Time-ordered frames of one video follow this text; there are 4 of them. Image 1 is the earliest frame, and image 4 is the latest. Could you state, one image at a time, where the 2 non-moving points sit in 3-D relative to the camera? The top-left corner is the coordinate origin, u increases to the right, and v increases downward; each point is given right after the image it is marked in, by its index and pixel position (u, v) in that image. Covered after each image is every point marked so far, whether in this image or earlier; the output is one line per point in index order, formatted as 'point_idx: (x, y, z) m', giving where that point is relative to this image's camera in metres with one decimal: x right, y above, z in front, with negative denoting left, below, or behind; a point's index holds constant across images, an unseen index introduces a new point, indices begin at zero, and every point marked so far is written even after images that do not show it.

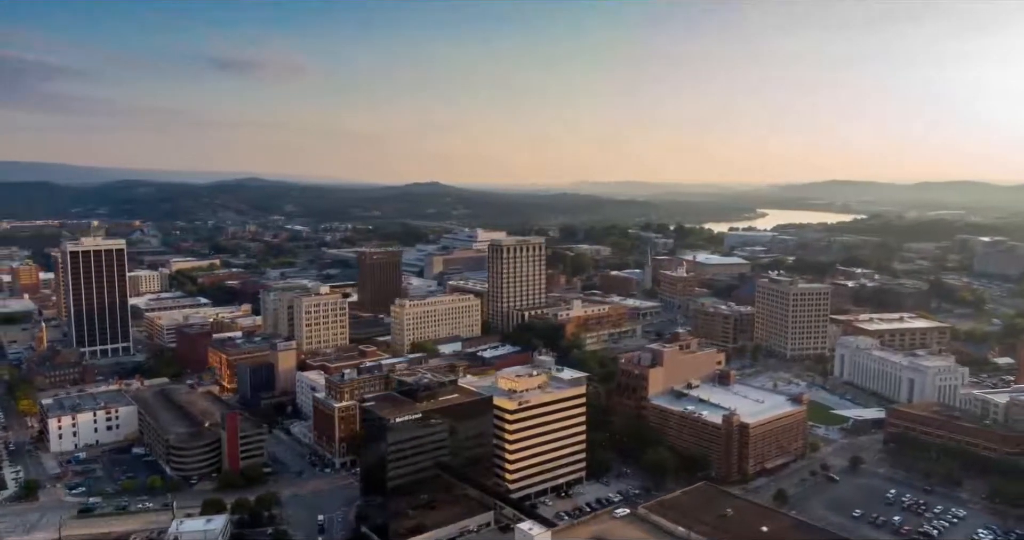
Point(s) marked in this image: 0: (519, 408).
0: (+0.2, -3.6, +19.7) m
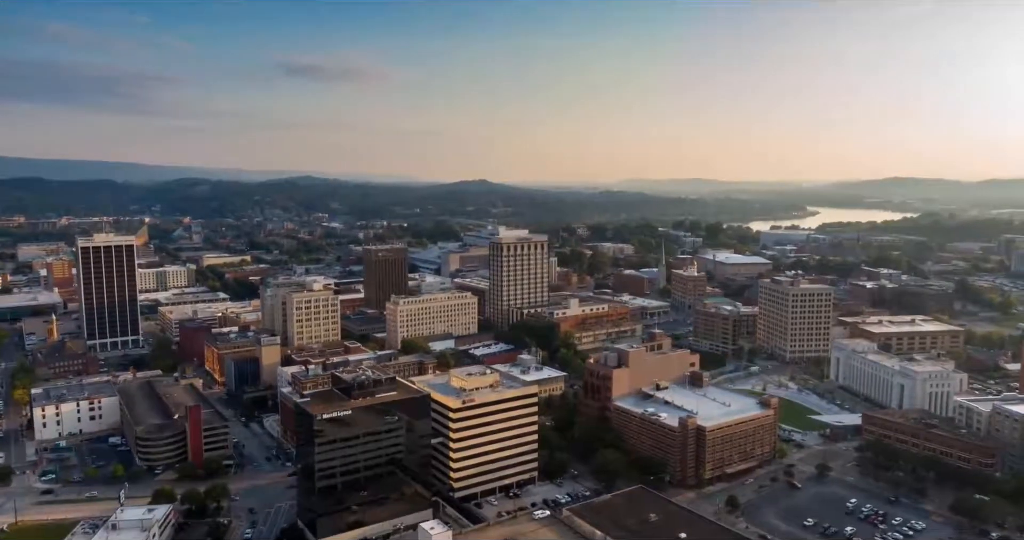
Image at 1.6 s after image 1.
0: (-1.2, -3.5, +19.6) m
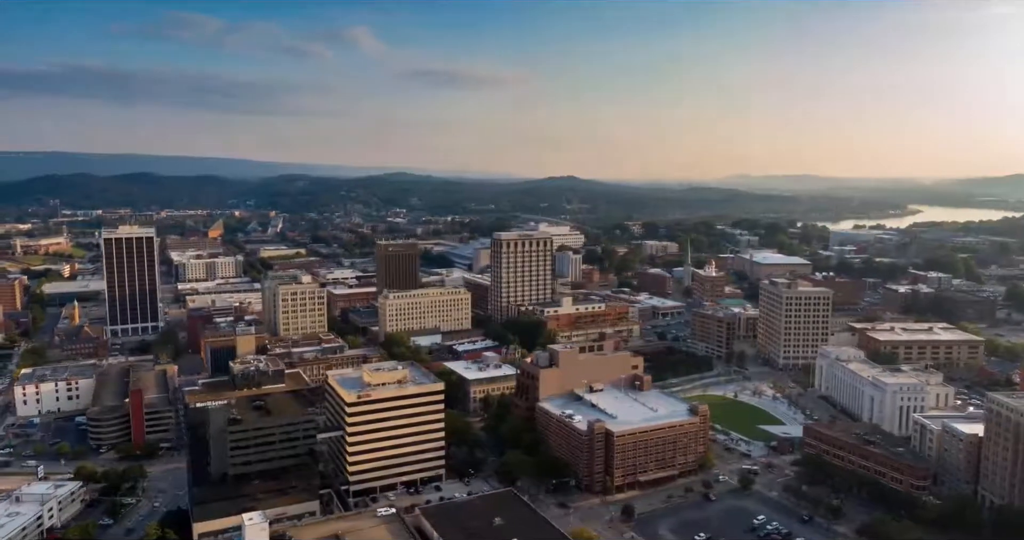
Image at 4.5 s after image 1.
0: (-4.0, -3.4, +19.7) m
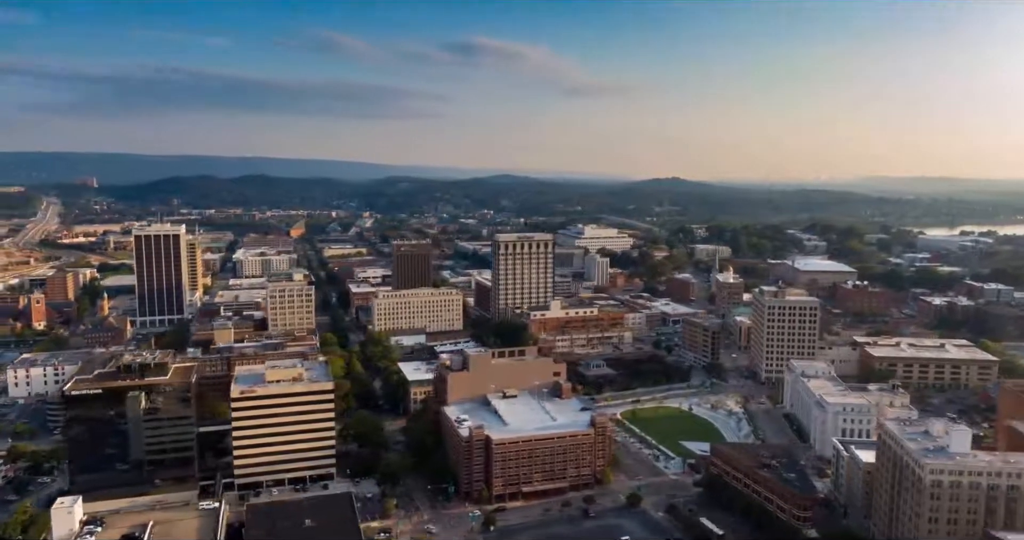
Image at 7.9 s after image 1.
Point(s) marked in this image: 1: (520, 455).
0: (-7.2, -3.4, +20.2) m
1: (+0.2, -4.9, +19.9) m
